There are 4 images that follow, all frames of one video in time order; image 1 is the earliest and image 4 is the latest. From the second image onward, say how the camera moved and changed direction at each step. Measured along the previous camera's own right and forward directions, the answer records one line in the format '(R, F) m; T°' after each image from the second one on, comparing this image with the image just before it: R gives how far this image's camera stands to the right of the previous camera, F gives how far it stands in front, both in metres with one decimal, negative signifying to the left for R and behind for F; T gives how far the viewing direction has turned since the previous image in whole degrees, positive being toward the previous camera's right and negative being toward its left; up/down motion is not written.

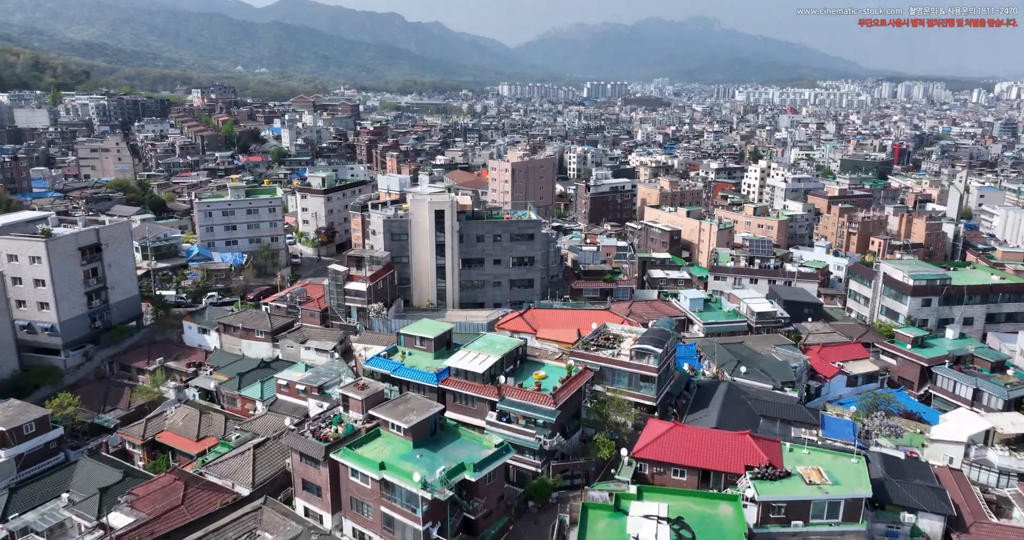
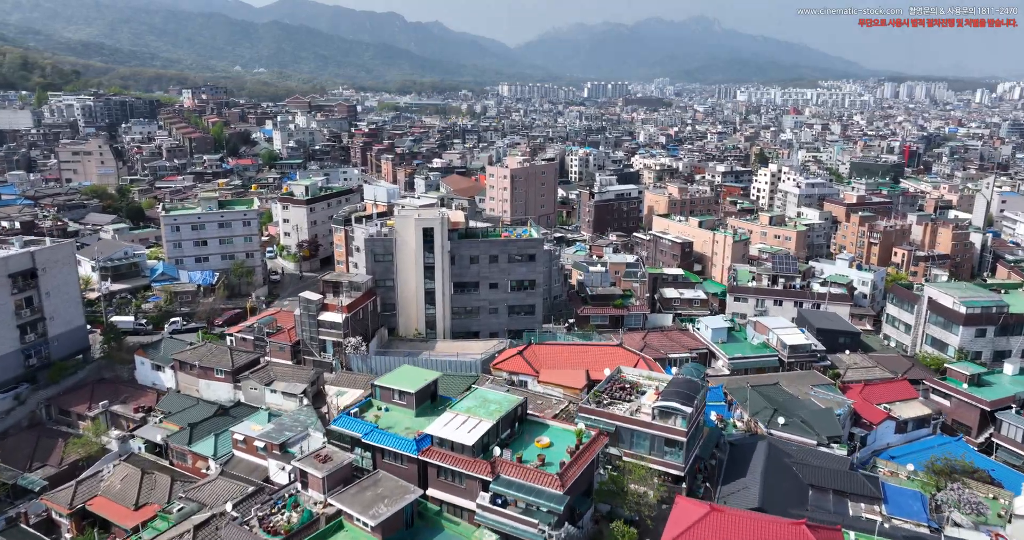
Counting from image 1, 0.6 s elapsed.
(+0.1, +3.3) m; 0°
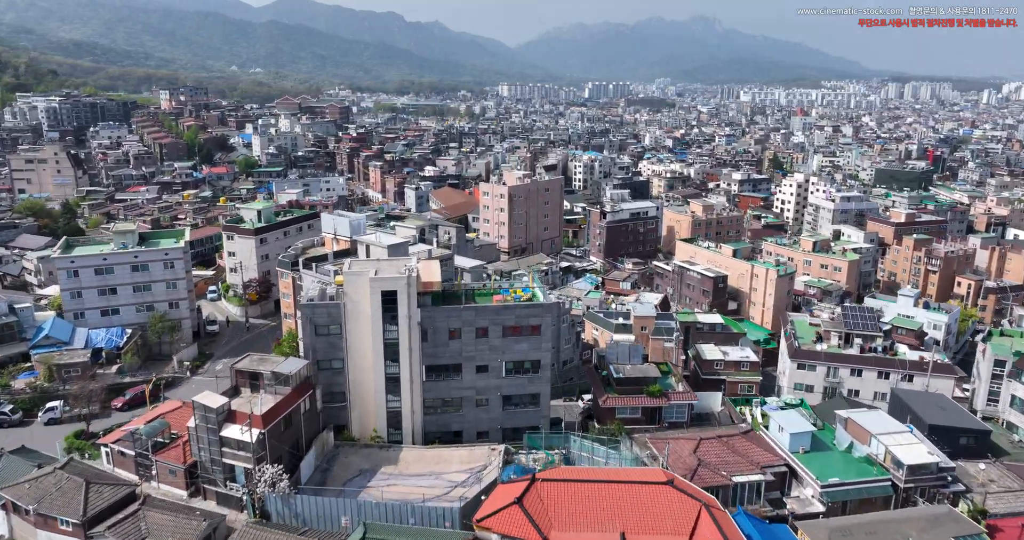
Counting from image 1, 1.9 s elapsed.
(+0.1, +7.3) m; 0°
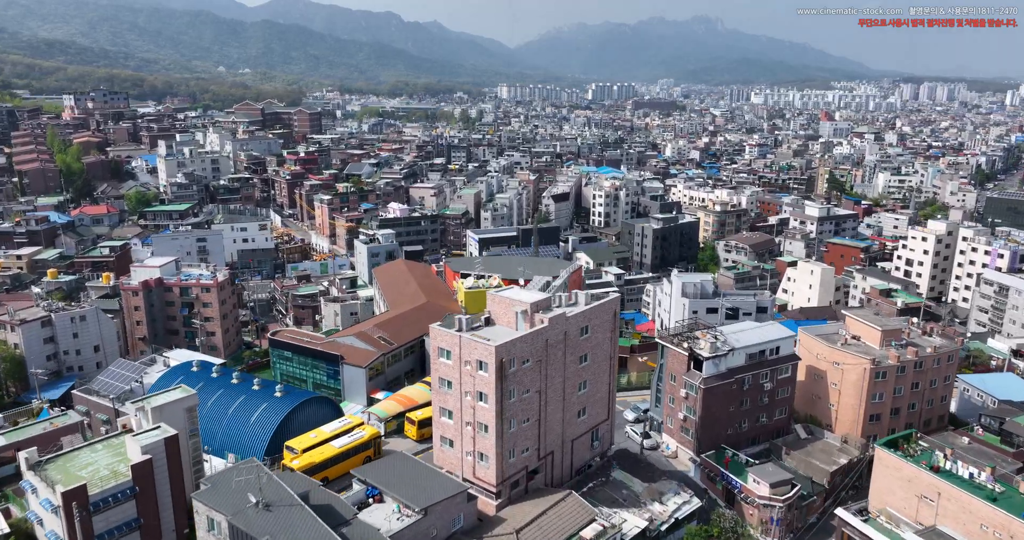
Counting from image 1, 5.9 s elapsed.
(+0.2, +23.2) m; 0°
